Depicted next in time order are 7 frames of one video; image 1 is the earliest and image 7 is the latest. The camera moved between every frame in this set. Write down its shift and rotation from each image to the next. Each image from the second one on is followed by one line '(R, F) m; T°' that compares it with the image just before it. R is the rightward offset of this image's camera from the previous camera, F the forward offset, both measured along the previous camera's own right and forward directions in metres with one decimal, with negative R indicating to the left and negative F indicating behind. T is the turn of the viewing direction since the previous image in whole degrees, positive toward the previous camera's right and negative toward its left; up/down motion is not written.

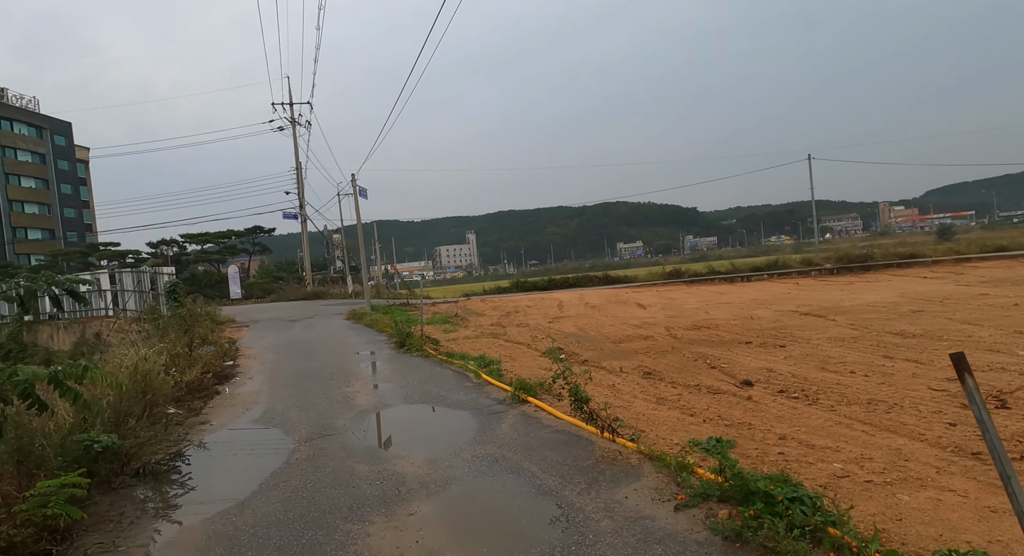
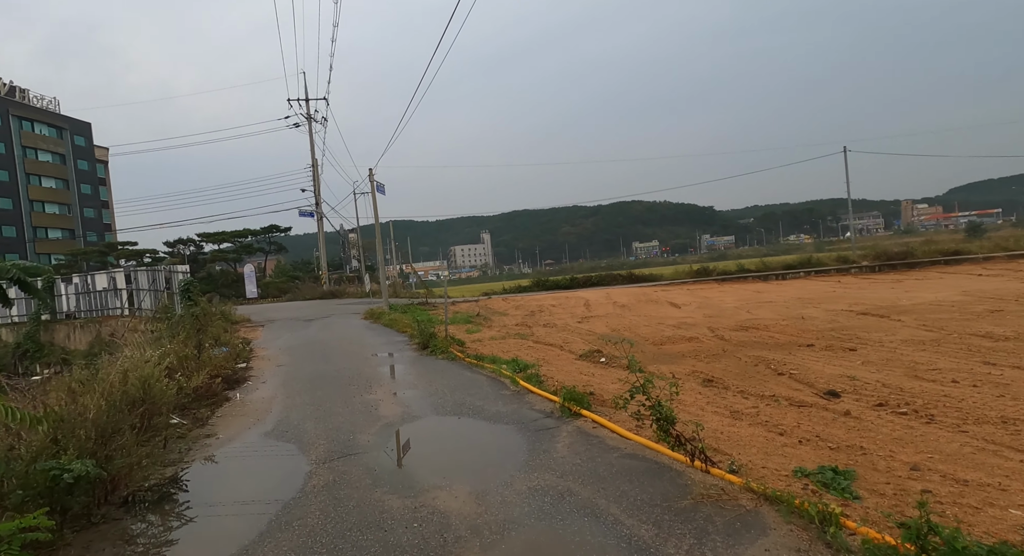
(-0.3, +1.0) m; -1°
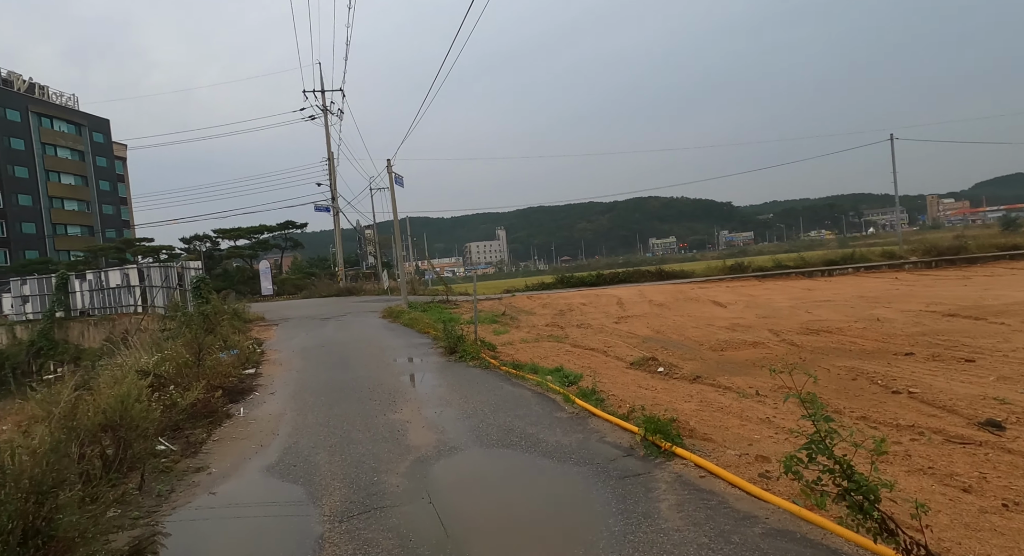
(-0.4, +1.4) m; -1°
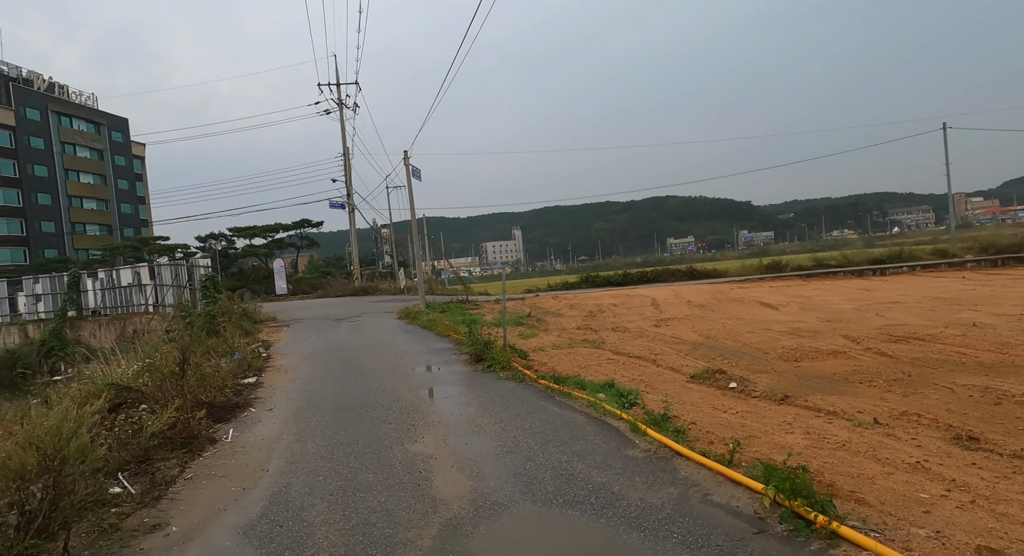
(-0.3, +1.5) m; -1°
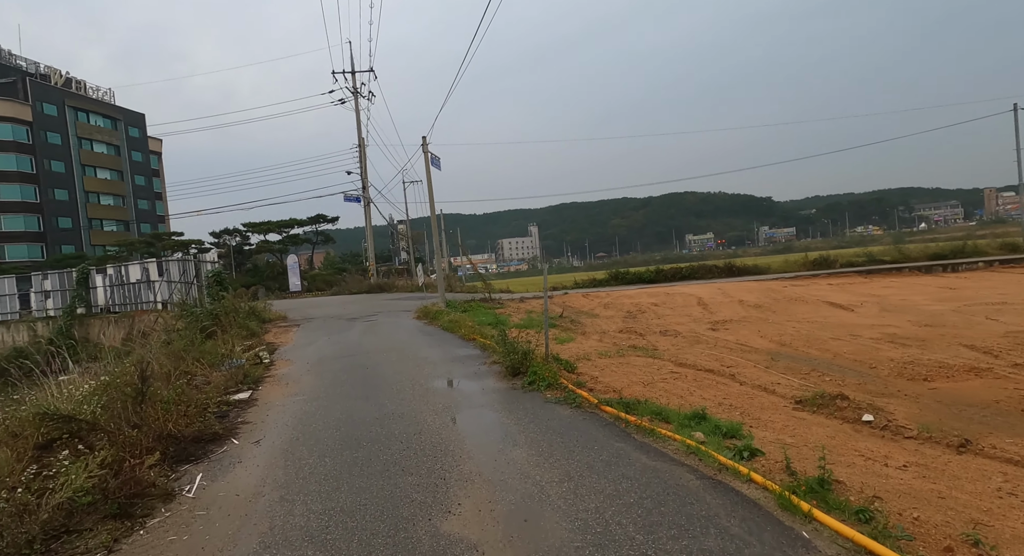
(-0.4, +1.8) m; -1°
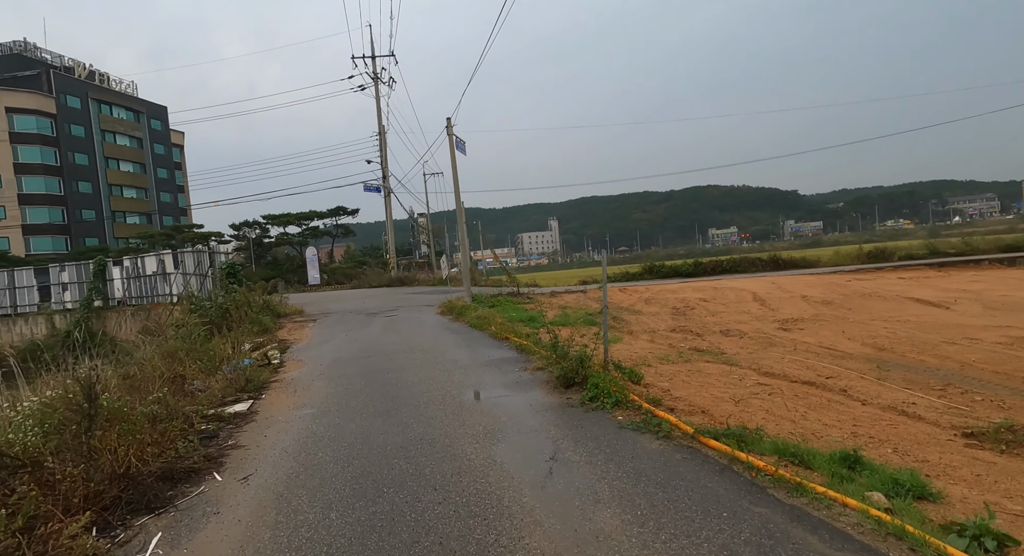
(-0.4, +1.6) m; -2°
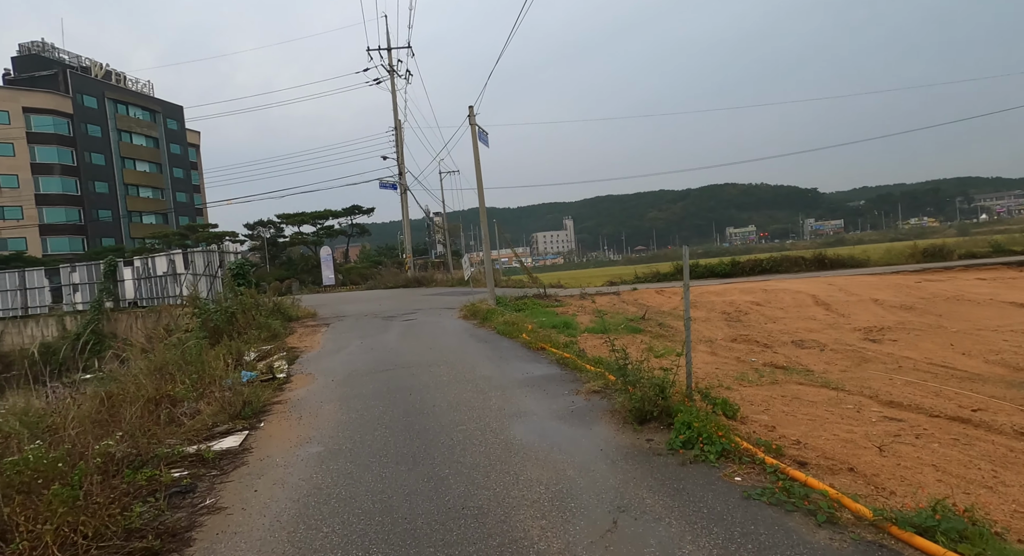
(-0.4, +1.5) m; -1°
